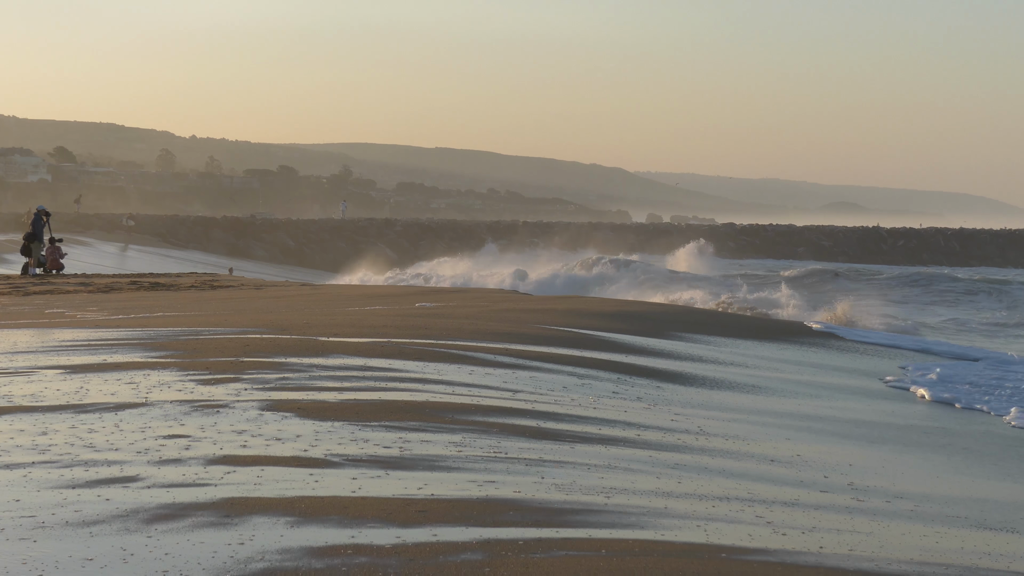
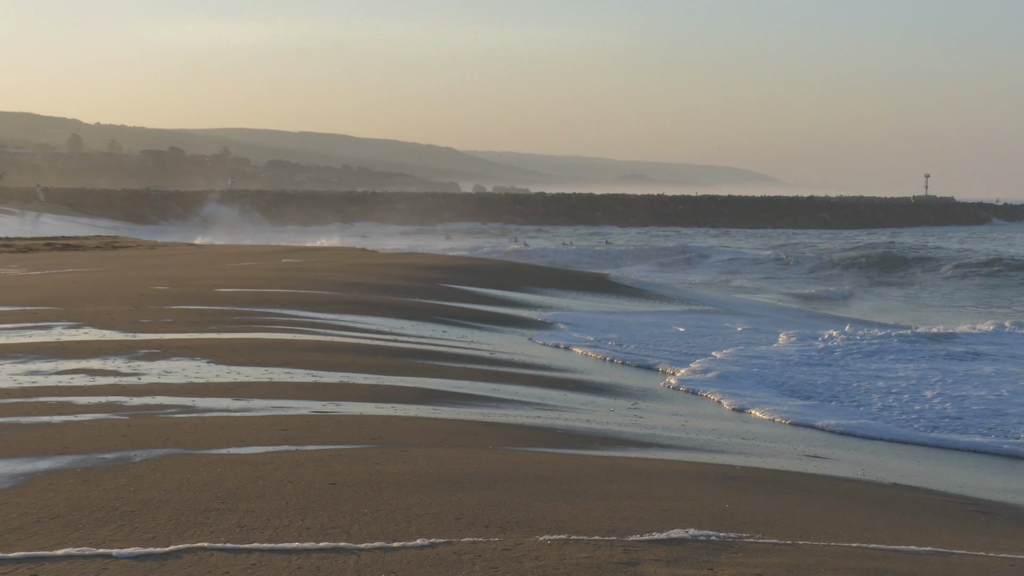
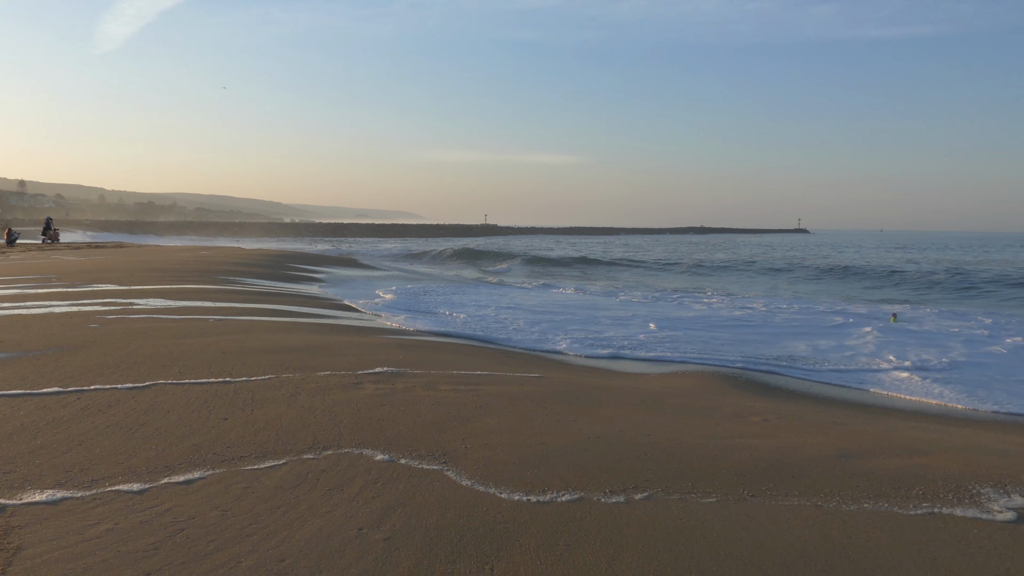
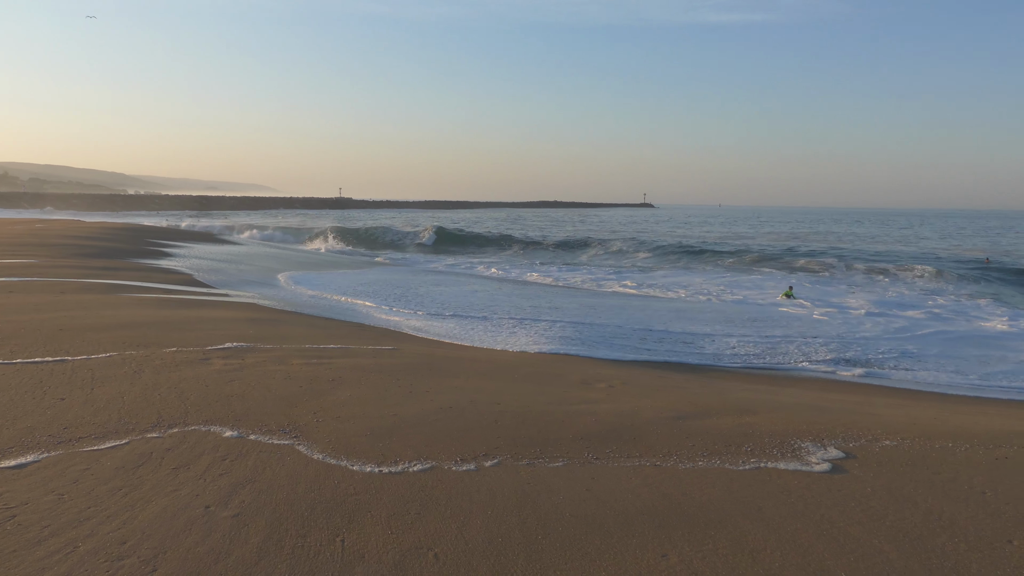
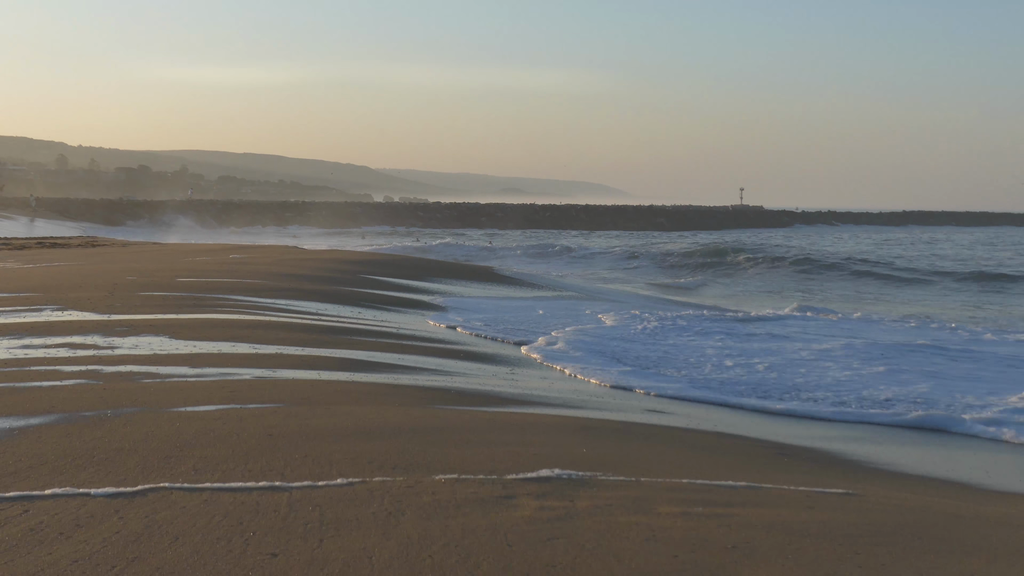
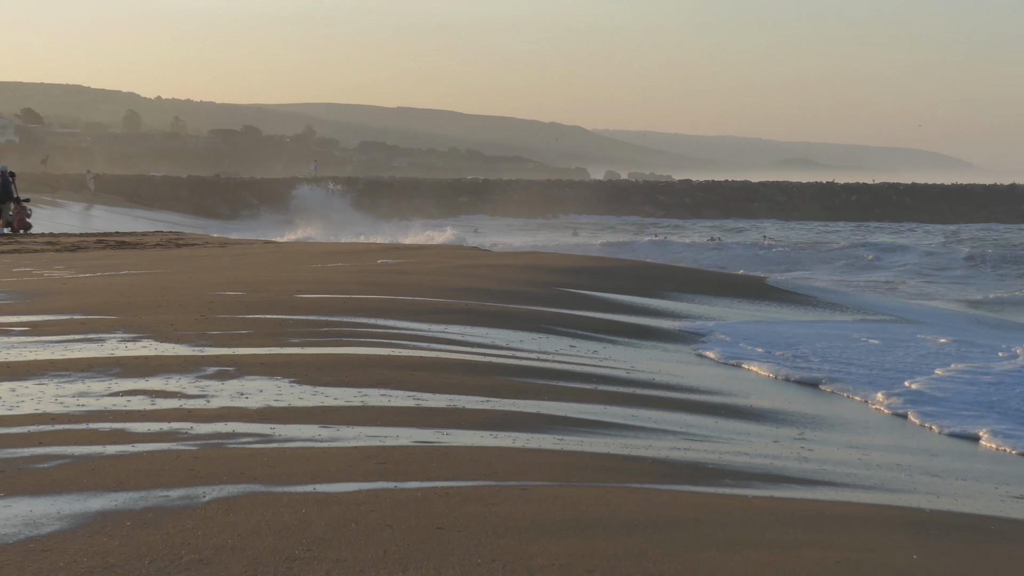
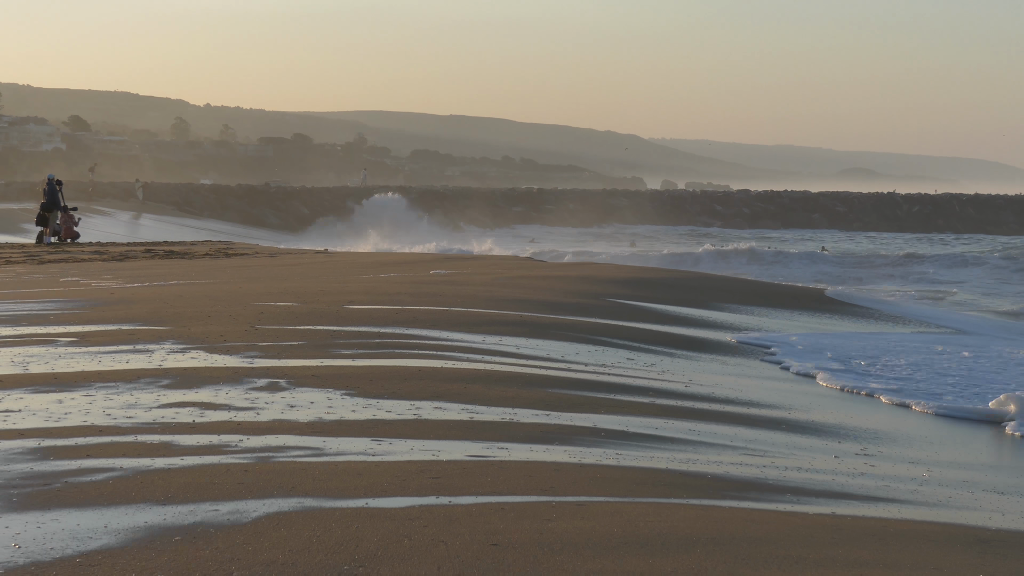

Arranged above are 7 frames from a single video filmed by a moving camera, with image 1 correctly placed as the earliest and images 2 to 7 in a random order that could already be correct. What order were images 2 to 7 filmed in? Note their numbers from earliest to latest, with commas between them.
7, 6, 2, 5, 3, 4
